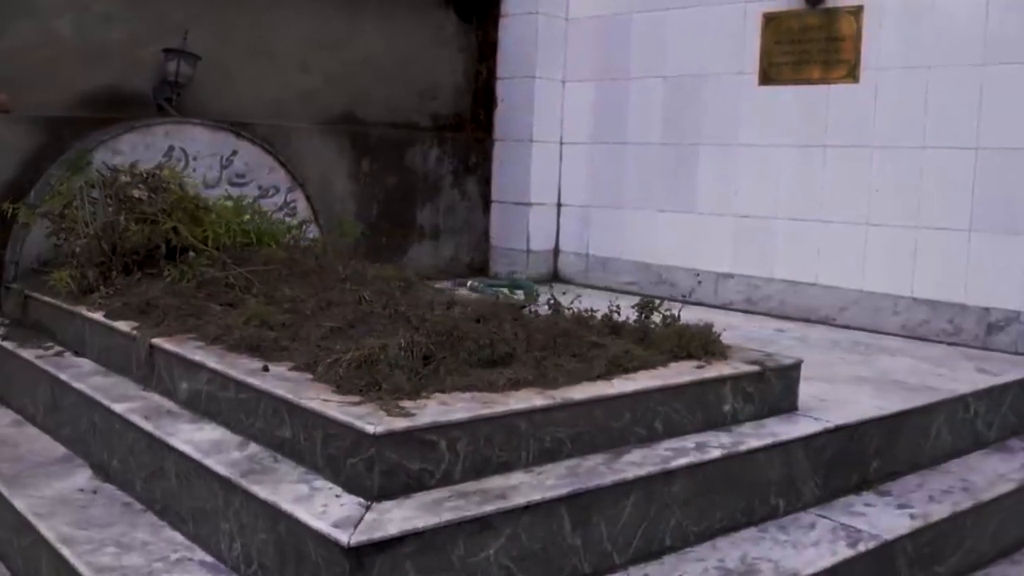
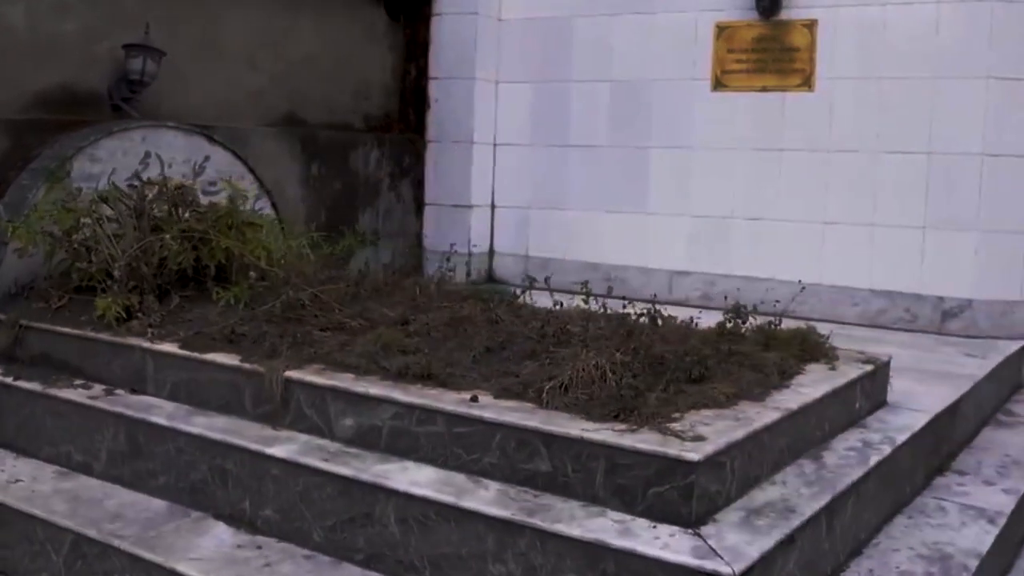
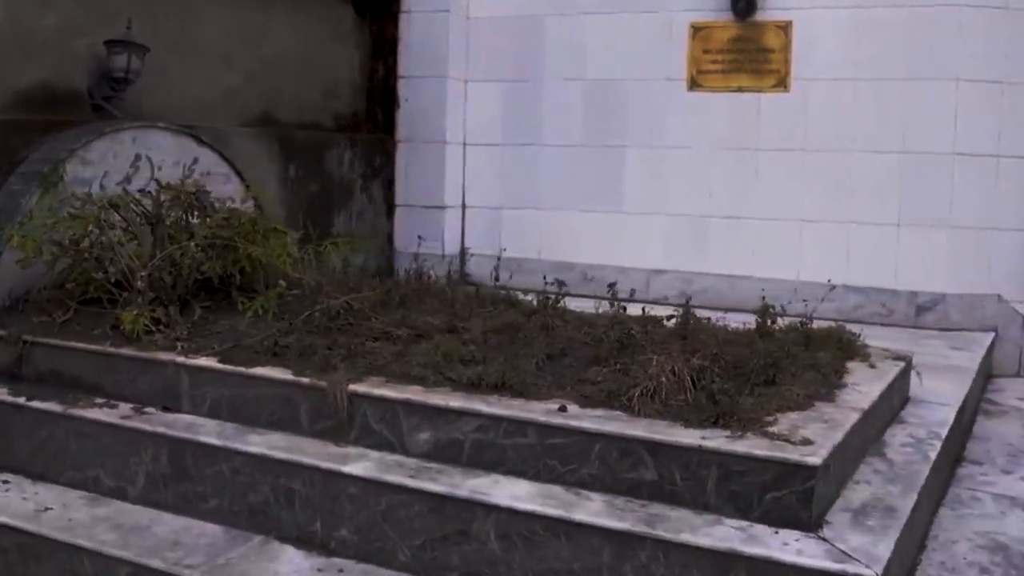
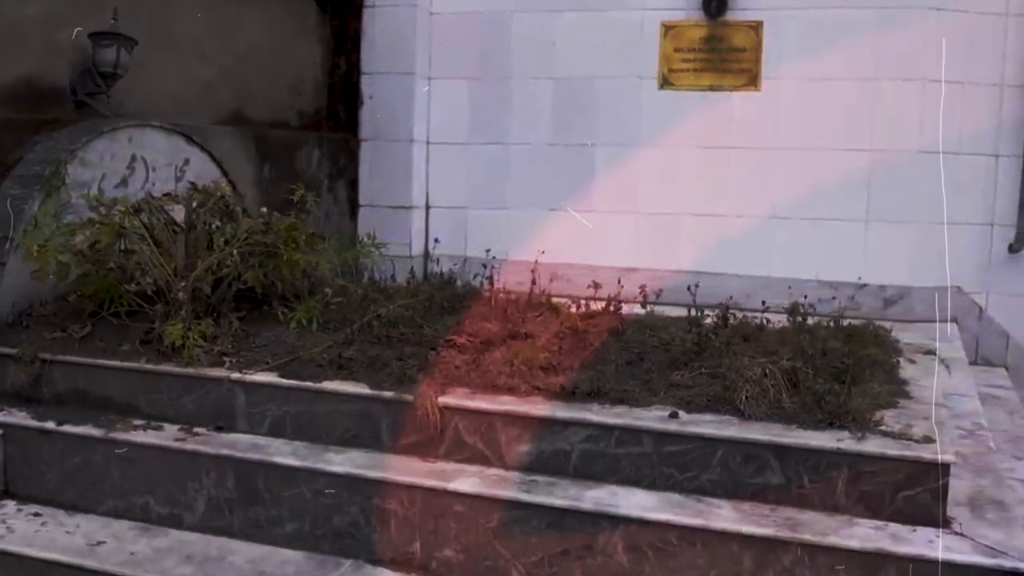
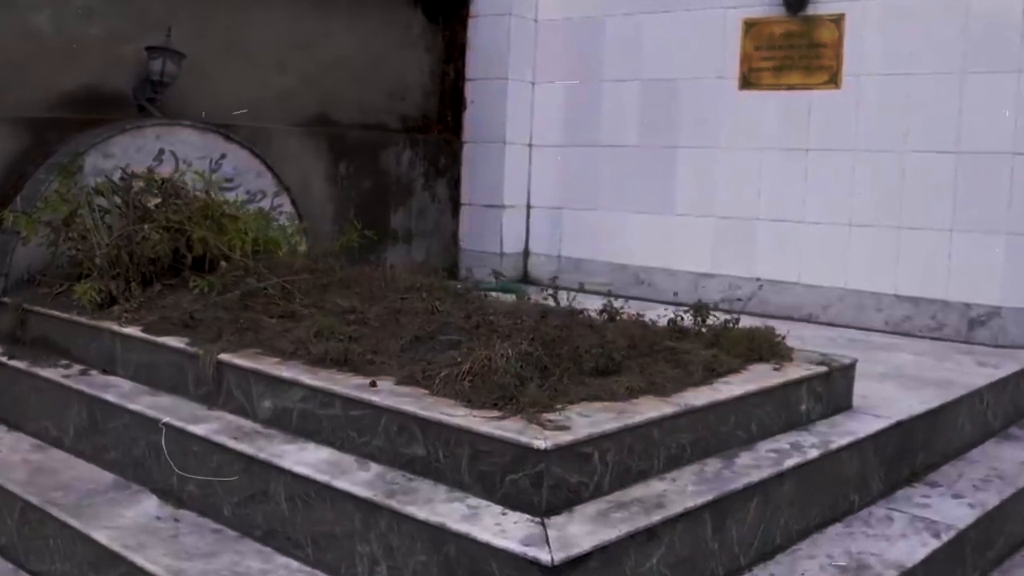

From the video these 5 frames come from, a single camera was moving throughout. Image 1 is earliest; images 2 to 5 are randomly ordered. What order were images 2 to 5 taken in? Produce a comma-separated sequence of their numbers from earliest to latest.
5, 2, 3, 4
